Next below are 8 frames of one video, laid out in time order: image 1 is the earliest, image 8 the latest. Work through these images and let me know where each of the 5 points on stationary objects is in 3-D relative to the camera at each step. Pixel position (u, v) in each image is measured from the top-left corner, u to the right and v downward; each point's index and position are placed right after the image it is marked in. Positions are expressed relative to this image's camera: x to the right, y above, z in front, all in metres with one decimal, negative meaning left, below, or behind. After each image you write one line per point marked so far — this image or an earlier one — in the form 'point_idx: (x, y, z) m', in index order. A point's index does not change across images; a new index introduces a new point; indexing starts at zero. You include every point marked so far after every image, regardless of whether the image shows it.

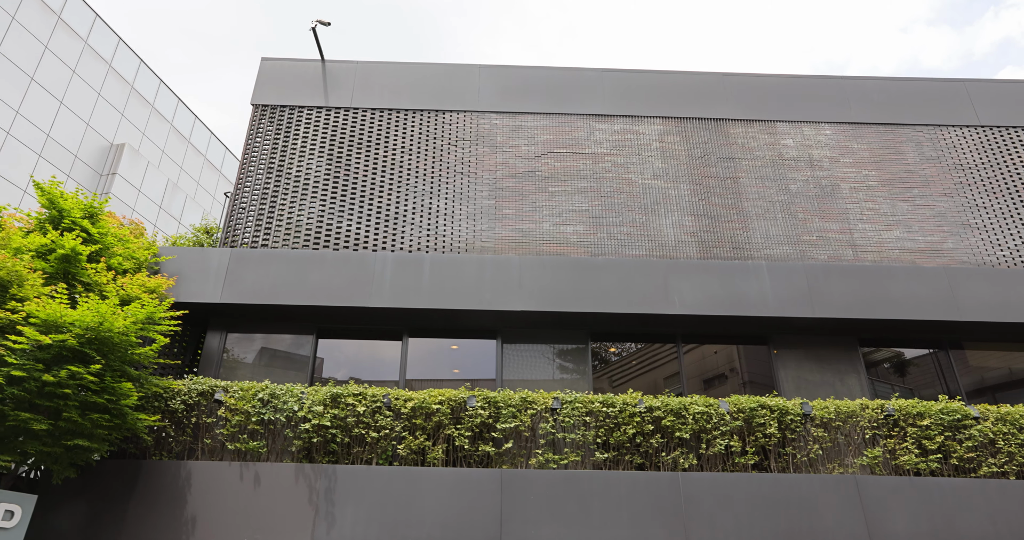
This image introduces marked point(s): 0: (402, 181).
0: (-1.7, +1.4, +11.4) m
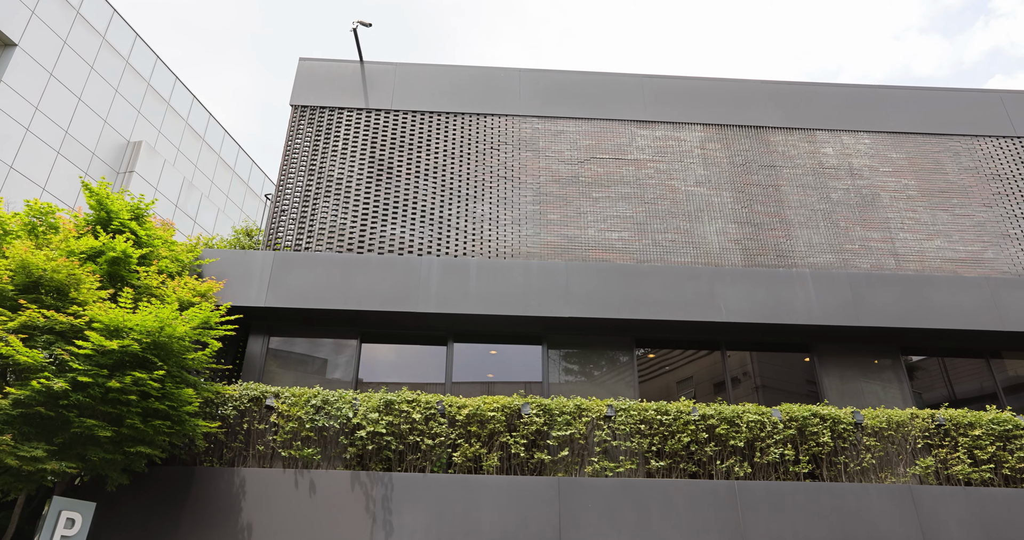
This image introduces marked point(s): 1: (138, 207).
0: (-1.0, +1.4, +11.3) m
1: (-5.0, +0.8, +9.5) m
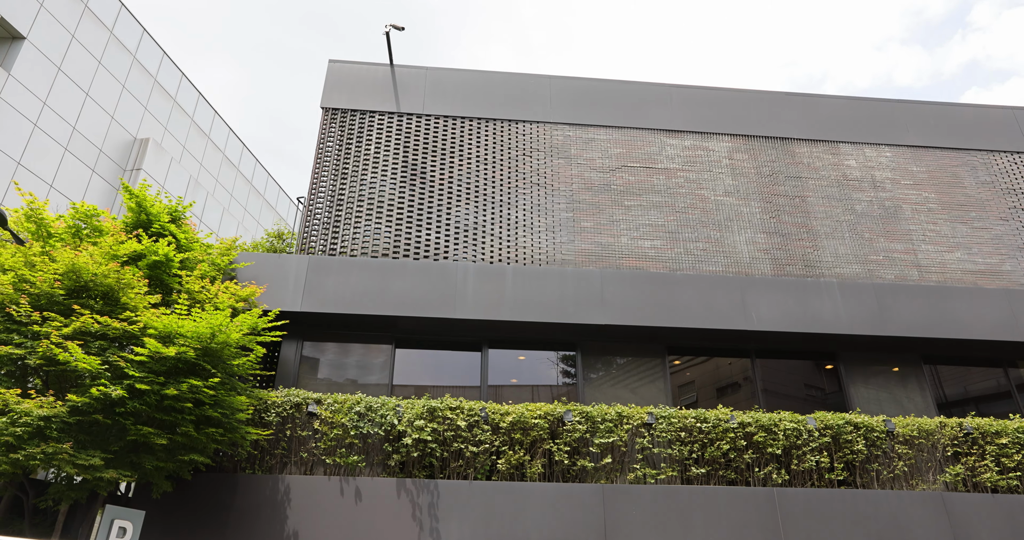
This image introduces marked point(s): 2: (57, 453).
0: (-0.5, +1.3, +11.4) m
1: (-4.4, +0.8, +9.3) m
2: (-4.2, -1.7, +6.5) m
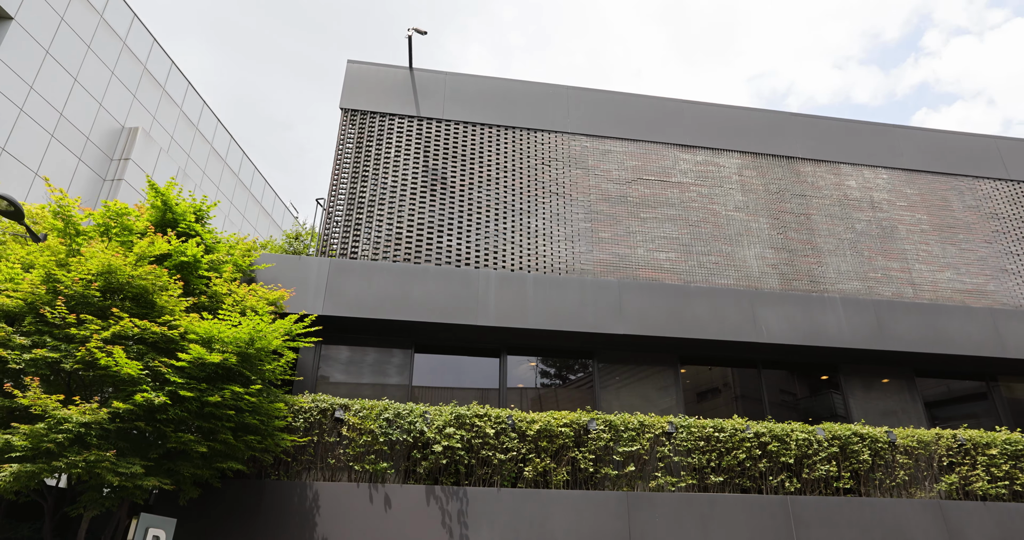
0: (-0.2, +1.2, +11.4) m
1: (-4.0, +0.8, +9.1) m
2: (-3.7, -1.7, +6.3) m
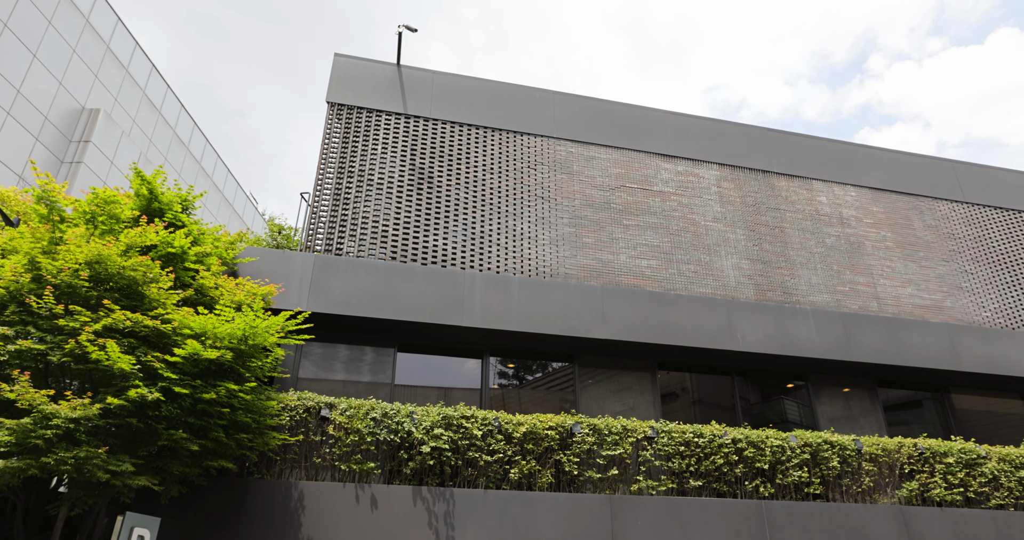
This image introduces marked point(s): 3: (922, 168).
0: (-0.4, +1.2, +11.4) m
1: (-4.1, +0.9, +8.9) m
2: (-3.6, -1.6, +6.1) m
3: (+8.1, +2.0, +14.0) m
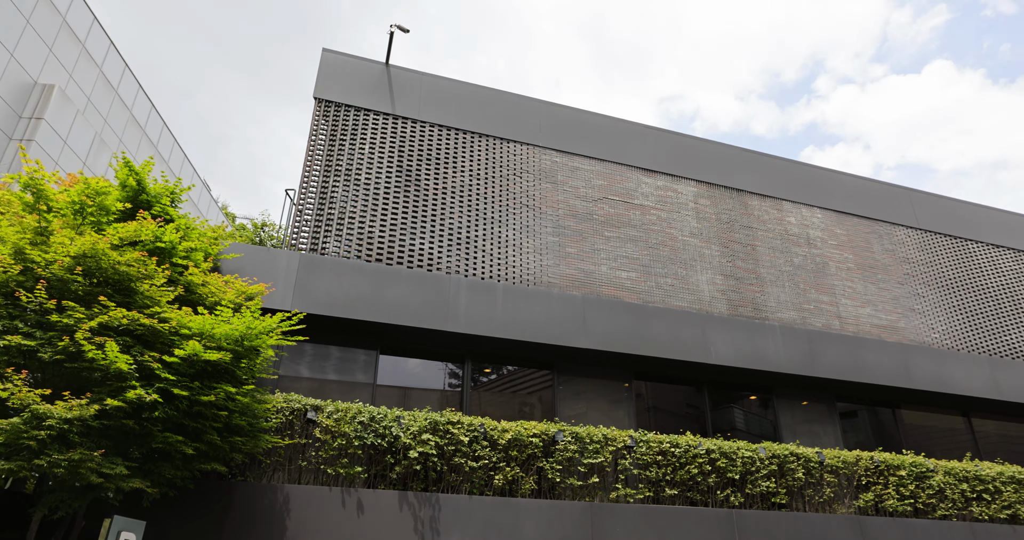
0: (-0.7, +1.1, +11.5) m
1: (-4.1, +1.0, +8.6) m
2: (-3.5, -1.6, +5.9) m
3: (+7.6, +1.6, +14.7) m
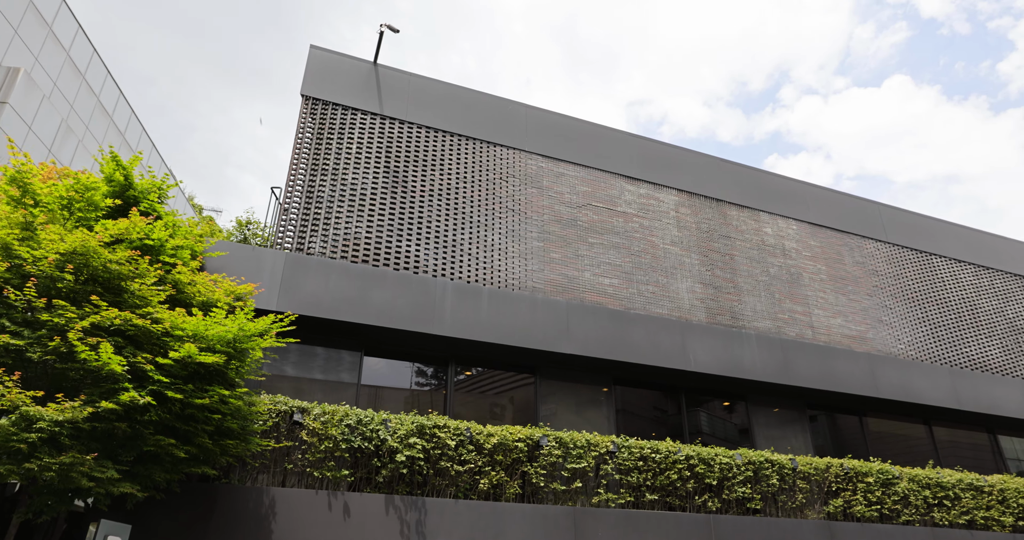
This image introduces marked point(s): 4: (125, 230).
0: (-0.9, +1.0, +11.5) m
1: (-4.2, +1.0, +8.4) m
2: (-3.5, -1.6, +5.7) m
3: (+7.2, +1.3, +15.1) m
4: (-3.9, +0.4, +7.2) m
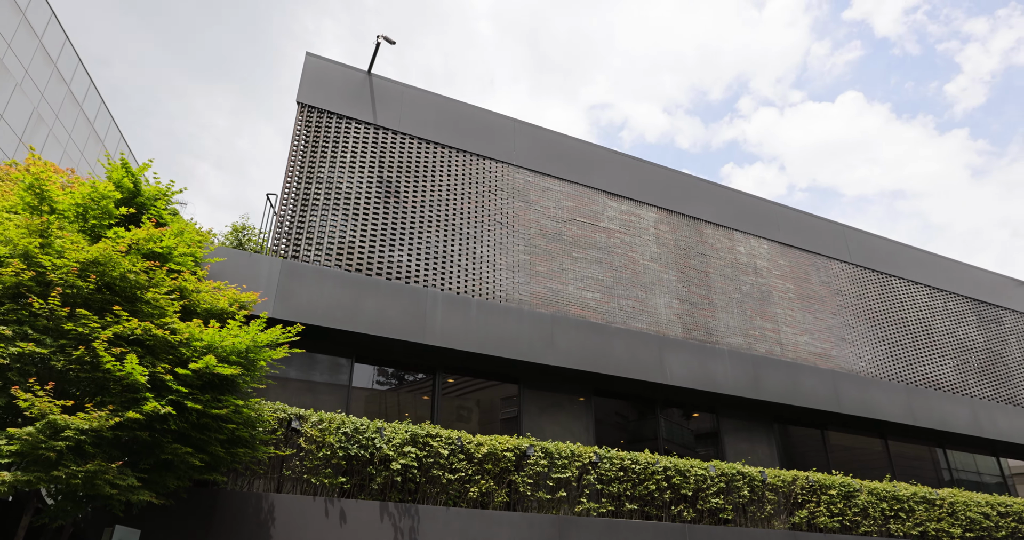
0: (-1.1, +0.9, +11.7) m
1: (-4.1, +0.9, +8.5) m
2: (-3.4, -1.7, +5.8) m
3: (+6.8, +0.9, +15.9) m
4: (-3.8, +0.3, +7.2) m
